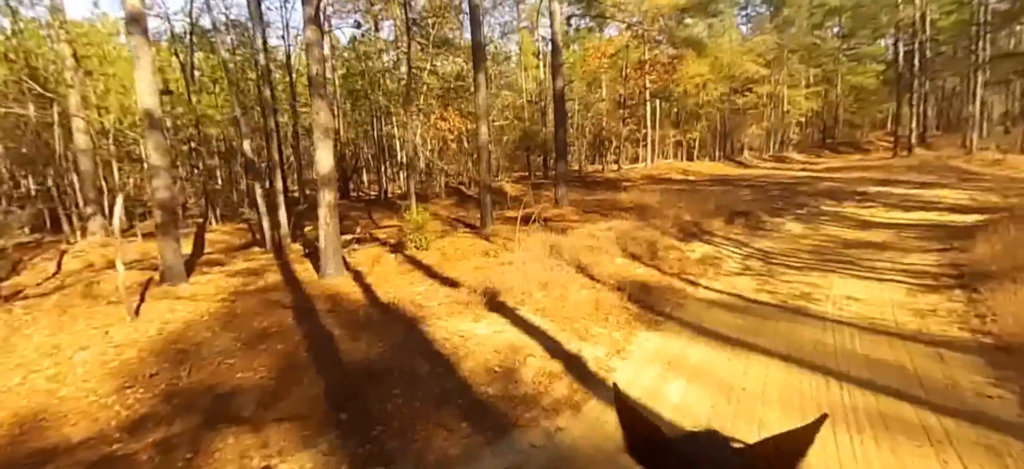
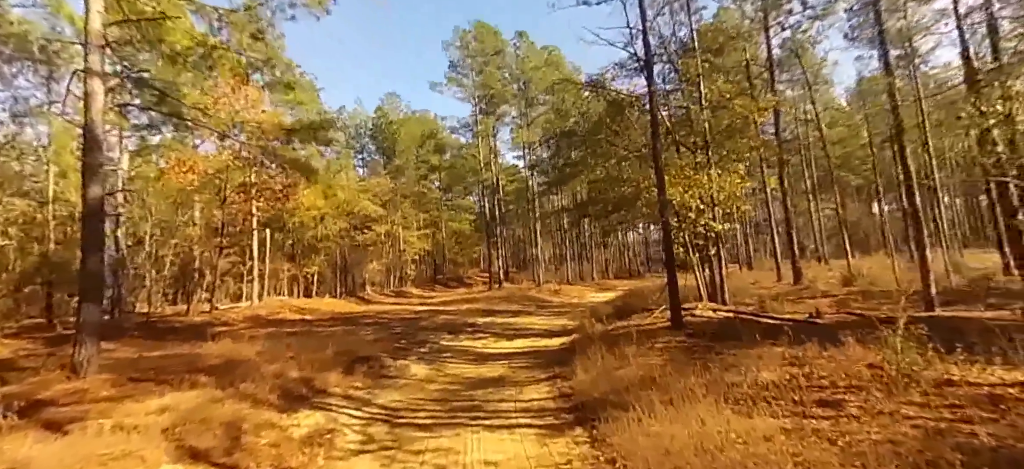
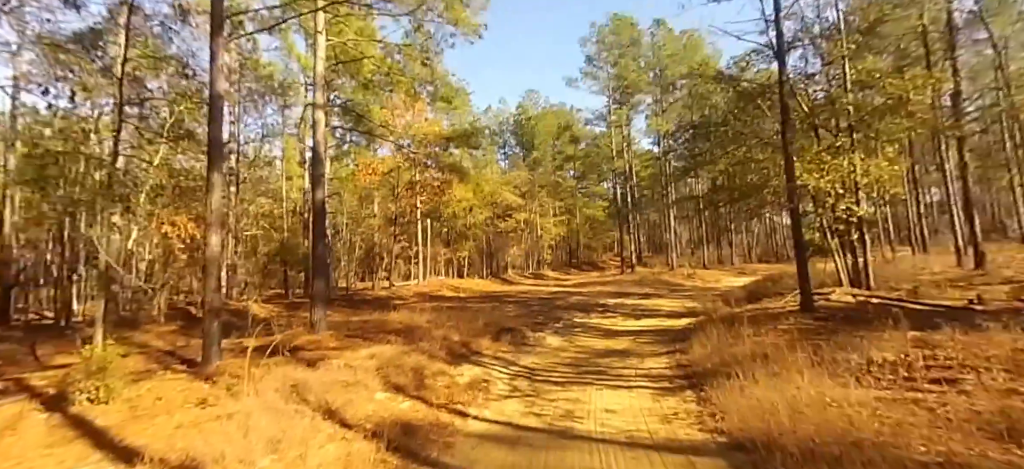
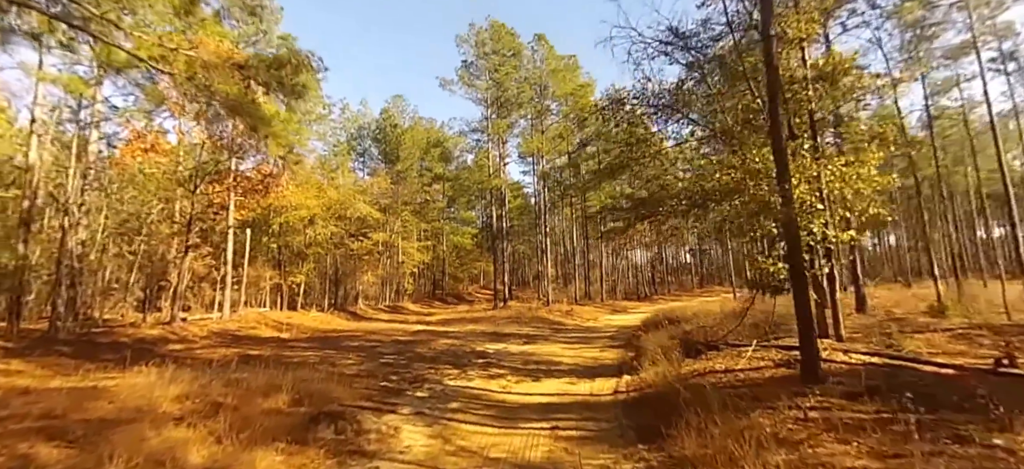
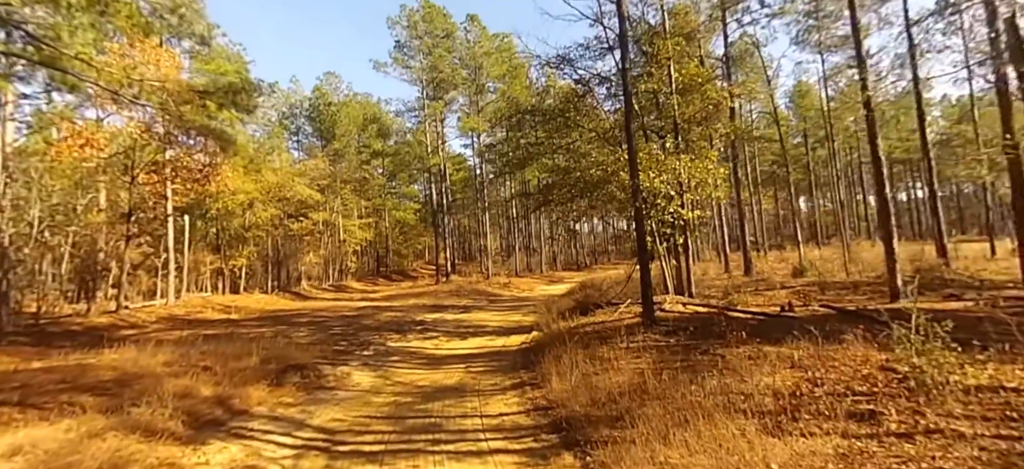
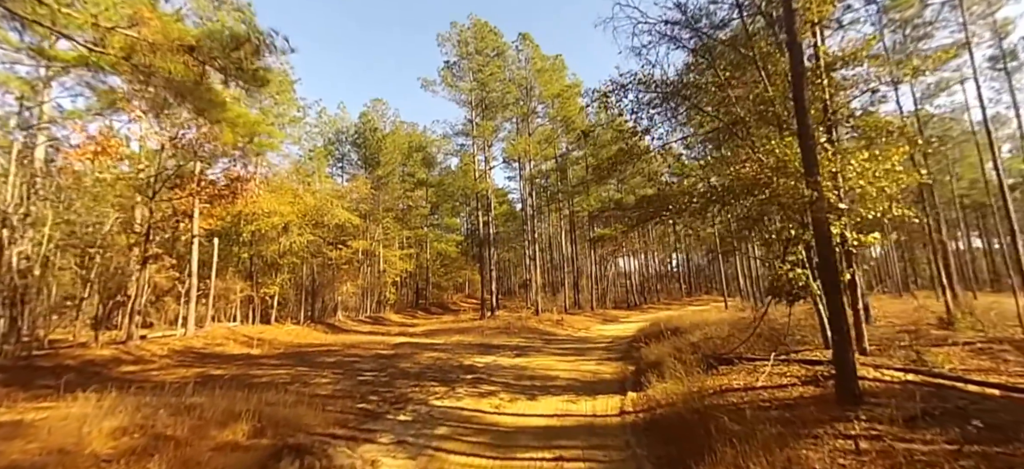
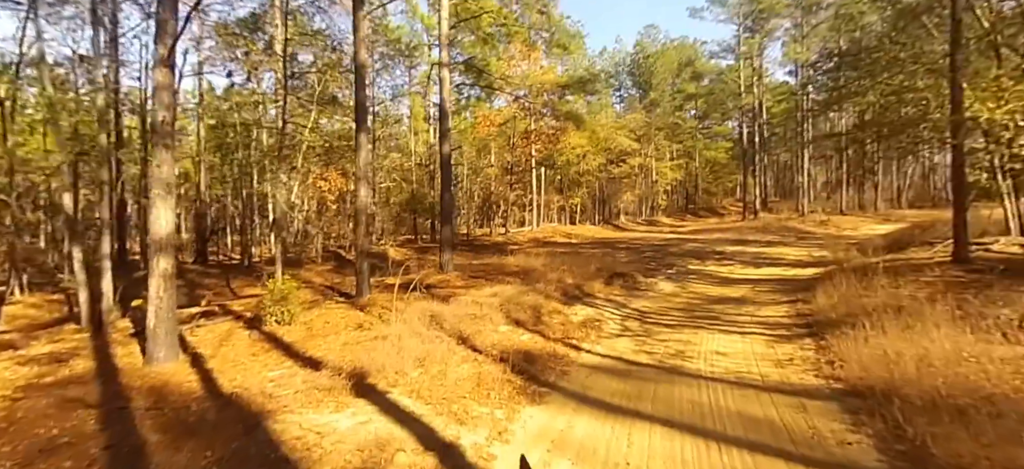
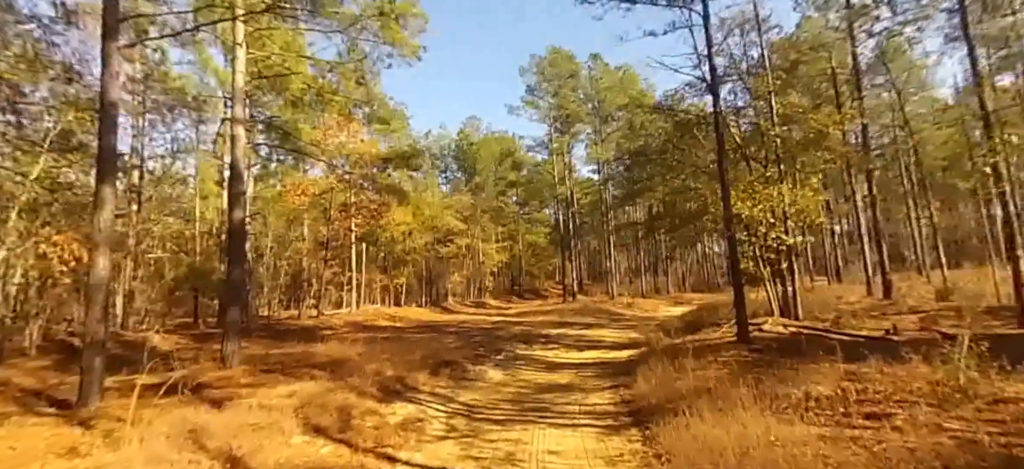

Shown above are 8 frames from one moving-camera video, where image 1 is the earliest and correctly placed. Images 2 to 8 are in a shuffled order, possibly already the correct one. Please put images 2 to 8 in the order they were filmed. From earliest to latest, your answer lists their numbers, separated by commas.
7, 3, 8, 2, 5, 4, 6
